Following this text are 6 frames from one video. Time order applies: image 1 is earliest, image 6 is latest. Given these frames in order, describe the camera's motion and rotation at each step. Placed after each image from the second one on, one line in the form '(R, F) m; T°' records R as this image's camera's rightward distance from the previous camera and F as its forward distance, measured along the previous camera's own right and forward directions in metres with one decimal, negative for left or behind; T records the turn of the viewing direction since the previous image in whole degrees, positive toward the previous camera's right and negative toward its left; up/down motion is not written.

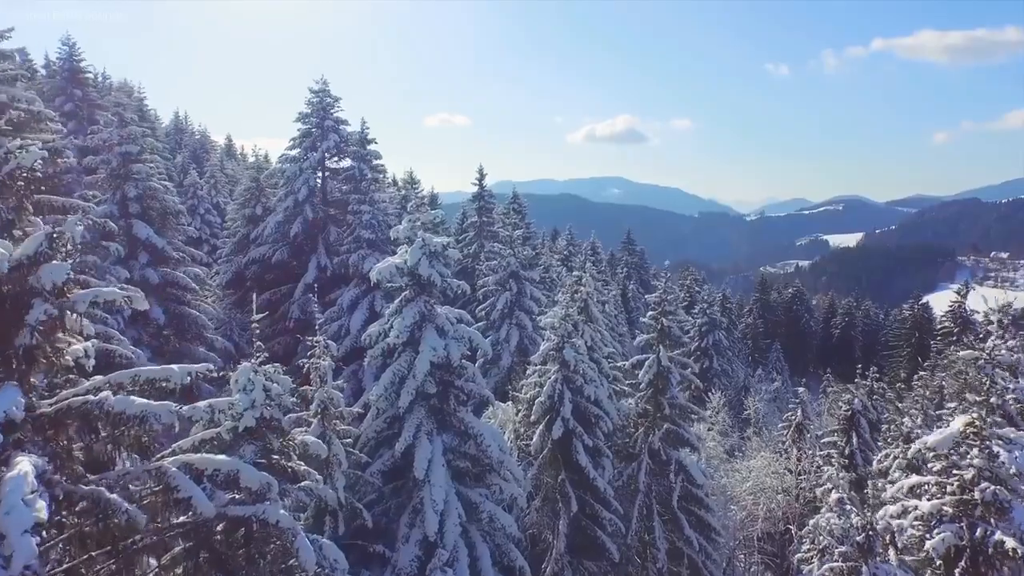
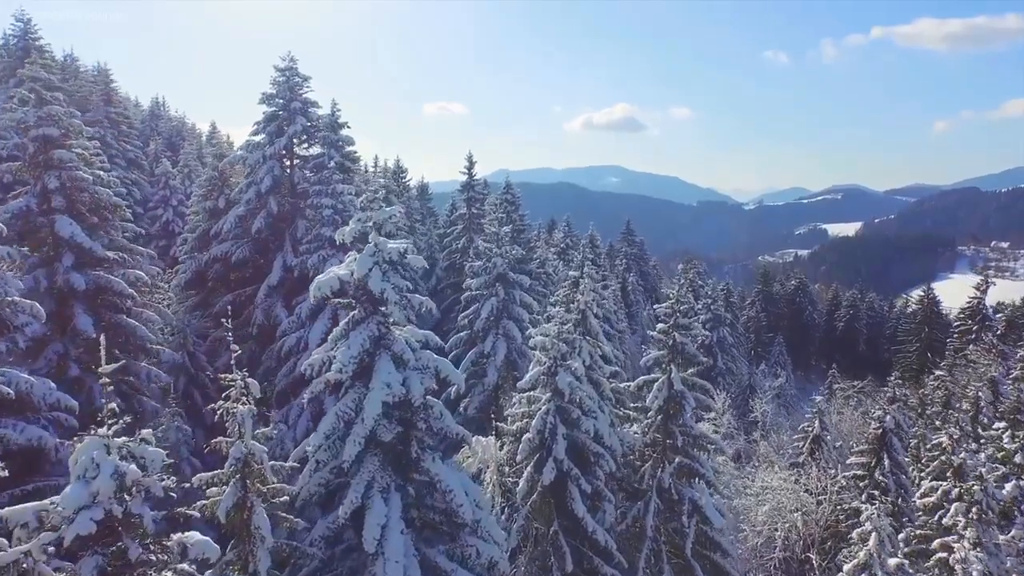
(+0.3, +2.6) m; 0°
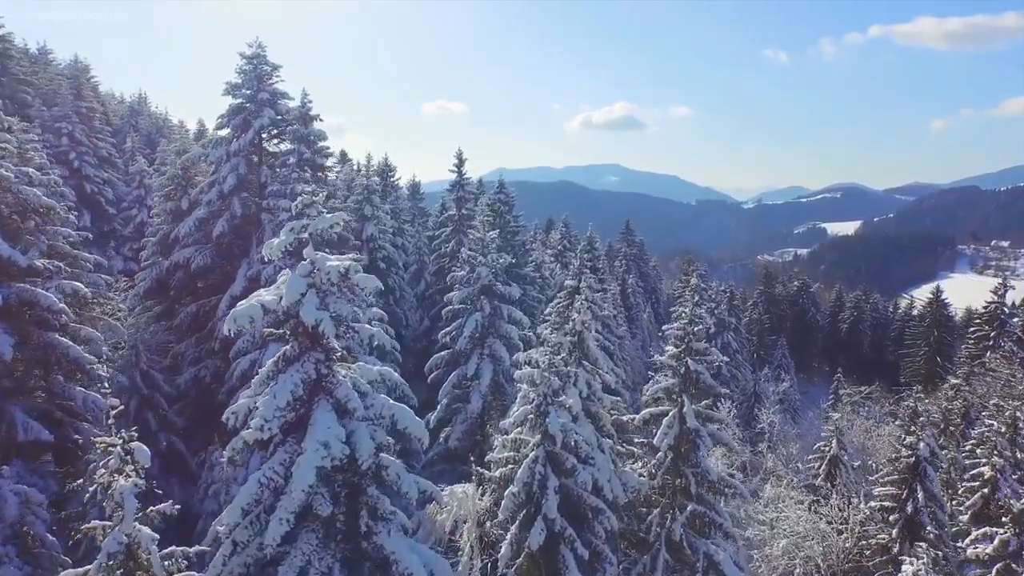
(+0.2, +2.2) m; 0°
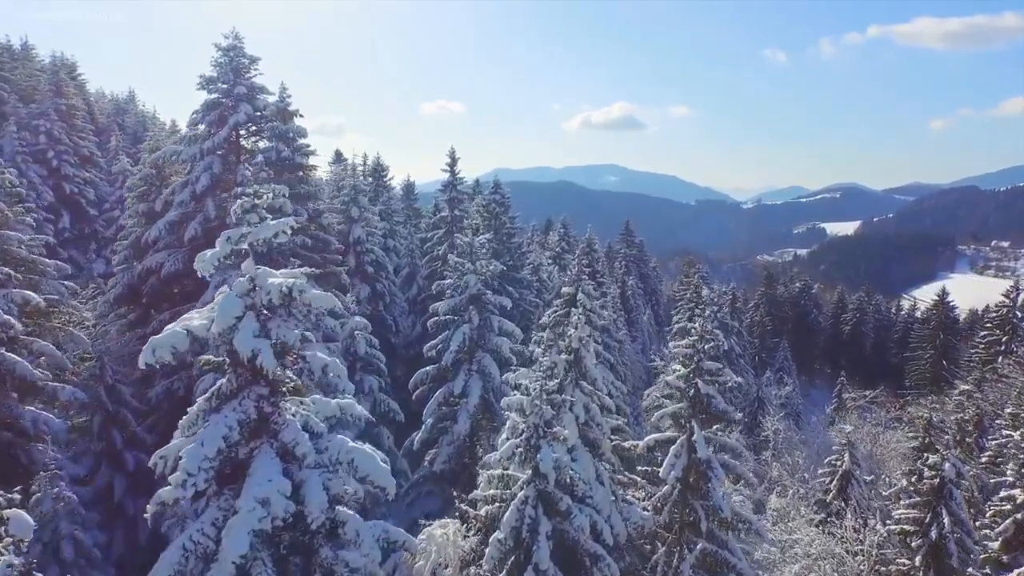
(+0.2, +1.3) m; 0°
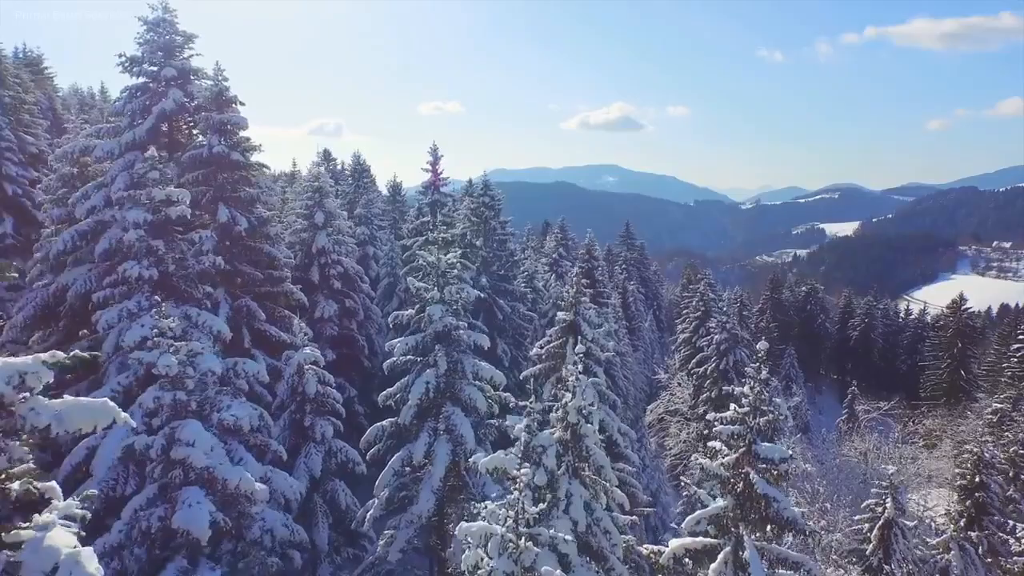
(+0.3, +3.4) m; 0°
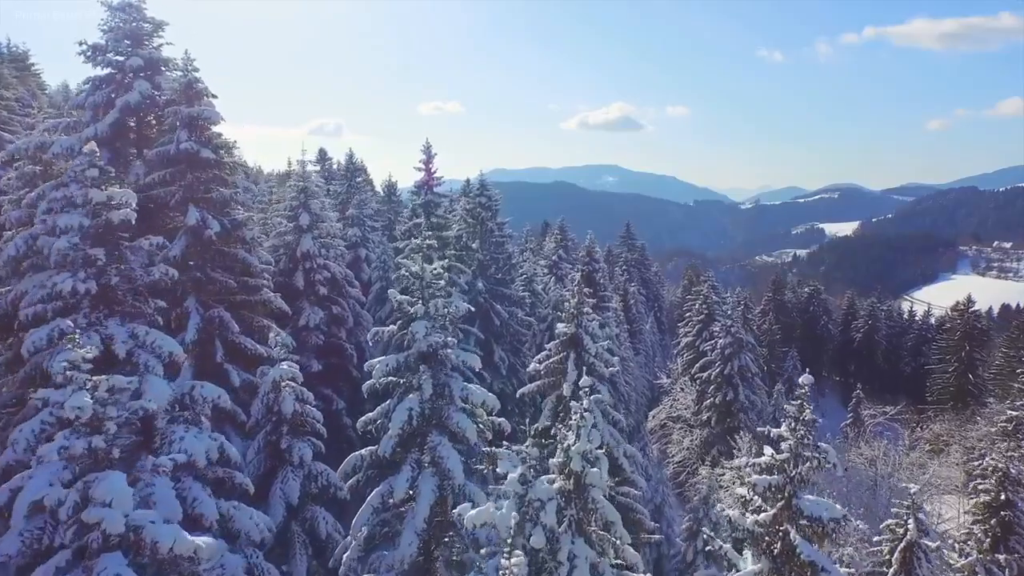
(+0.1, +1.3) m; 0°
